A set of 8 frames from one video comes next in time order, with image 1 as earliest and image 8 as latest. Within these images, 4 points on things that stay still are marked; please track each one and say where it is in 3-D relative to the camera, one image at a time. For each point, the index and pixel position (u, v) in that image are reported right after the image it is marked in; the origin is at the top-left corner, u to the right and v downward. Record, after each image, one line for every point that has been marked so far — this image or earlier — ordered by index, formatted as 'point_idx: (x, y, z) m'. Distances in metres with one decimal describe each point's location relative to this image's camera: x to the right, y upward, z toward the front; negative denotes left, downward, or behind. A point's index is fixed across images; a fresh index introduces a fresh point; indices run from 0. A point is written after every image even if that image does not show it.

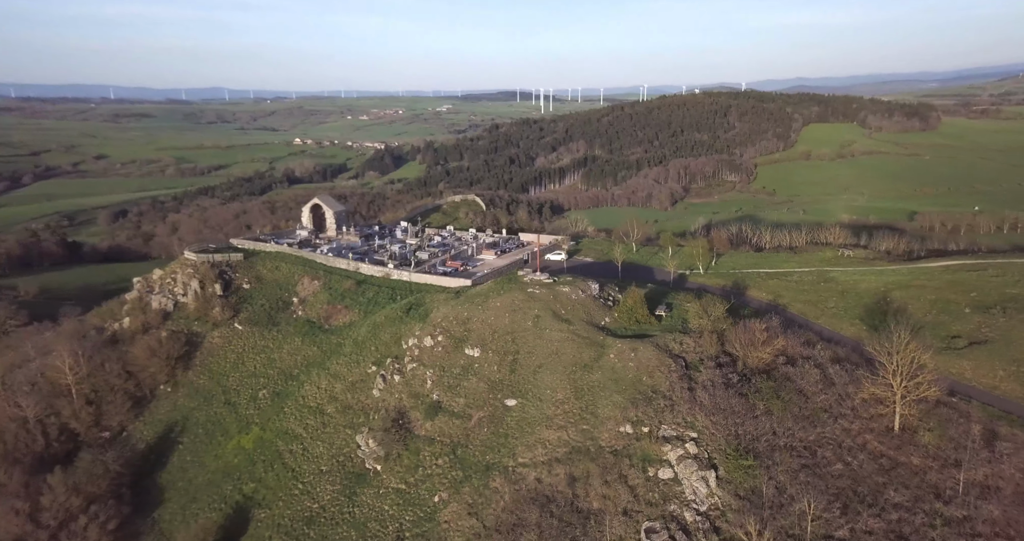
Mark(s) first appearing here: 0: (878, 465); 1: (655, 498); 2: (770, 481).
0: (+13.1, -7.0, +19.6) m
1: (+4.9, -7.8, +18.3) m
2: (+8.7, -7.1, +18.1) m
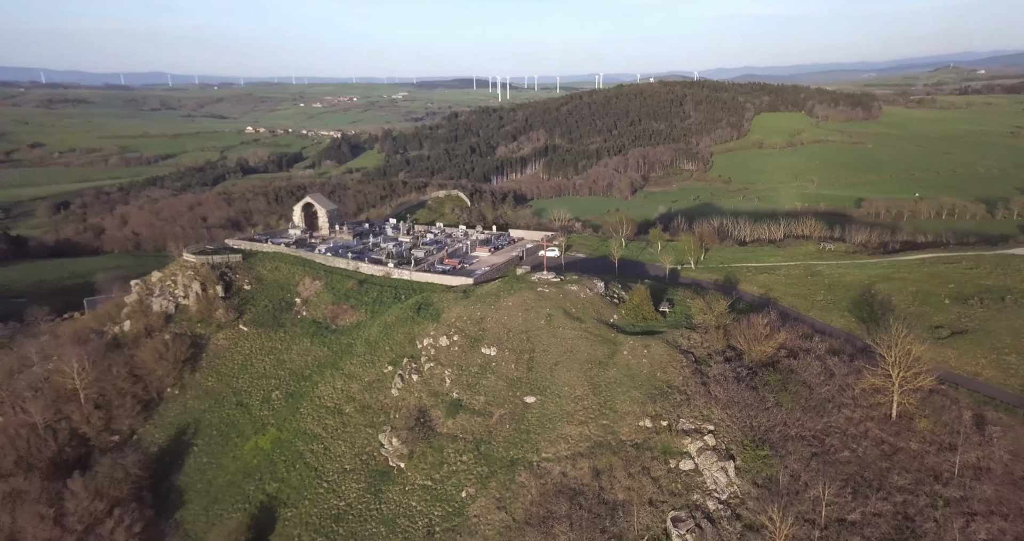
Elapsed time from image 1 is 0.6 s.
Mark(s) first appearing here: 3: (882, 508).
0: (+14.1, -7.0, +21.0) m
1: (+6.0, -7.8, +19.3) m
2: (+9.8, -7.1, +19.3) m
3: (+12.7, -8.2, +18.5) m
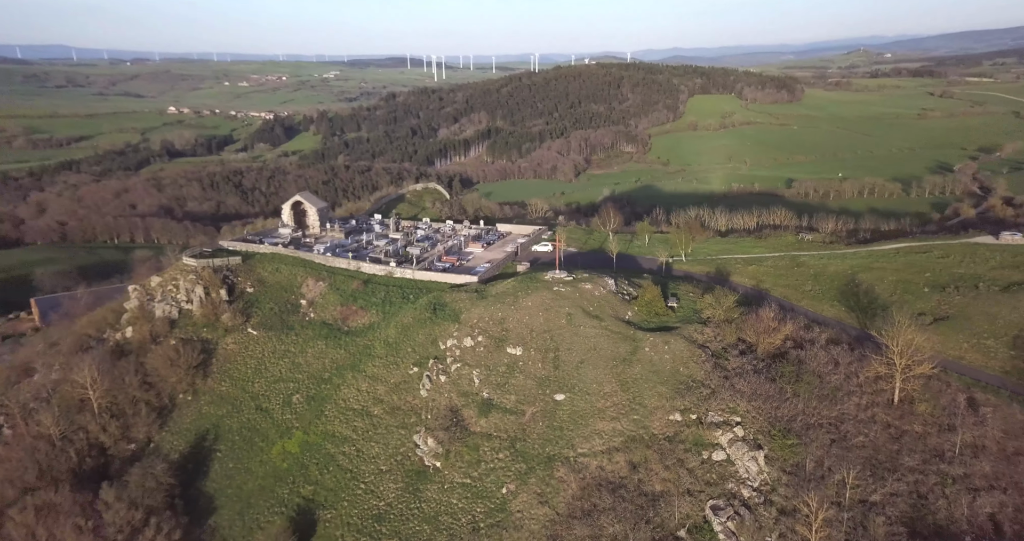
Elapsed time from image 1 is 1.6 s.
0: (+15.7, -6.9, +22.8) m
1: (+7.7, -7.9, +20.6) m
2: (+11.5, -7.1, +20.8) m
3: (+14.5, -8.1, +20.3) m
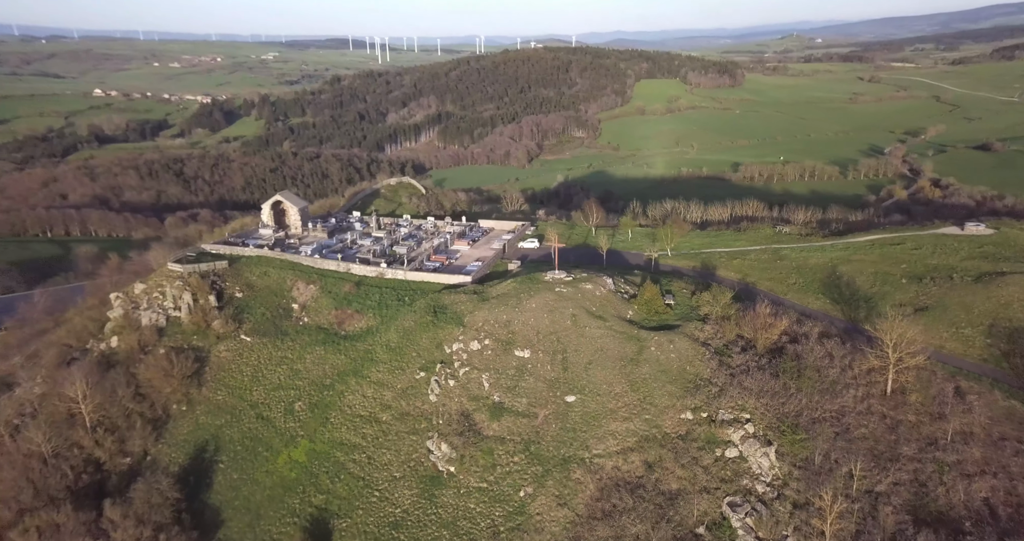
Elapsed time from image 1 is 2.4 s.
0: (+16.4, -6.8, +23.9) m
1: (+8.5, -8.0, +21.3) m
2: (+12.3, -7.2, +21.7) m
3: (+15.3, -8.1, +21.4) m
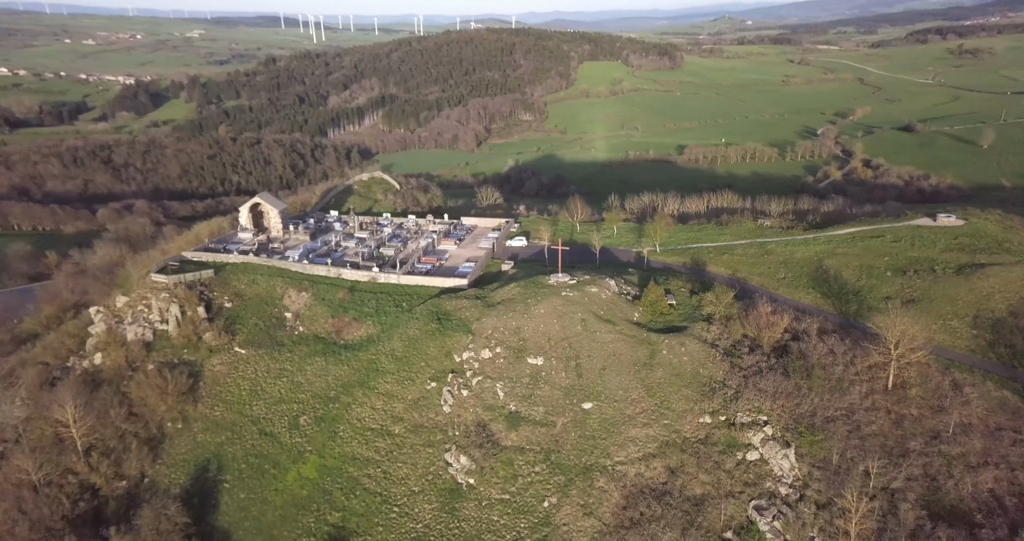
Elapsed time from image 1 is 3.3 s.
0: (+17.2, -6.8, +24.7) m
1: (+9.5, -8.3, +21.7) m
2: (+13.3, -7.3, +22.3) m
3: (+16.3, -8.2, +22.1) m
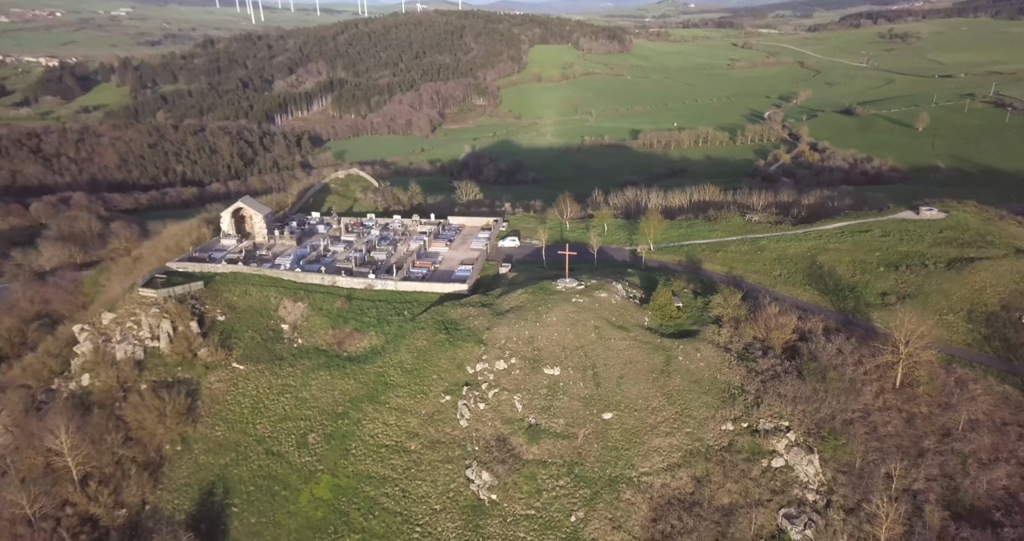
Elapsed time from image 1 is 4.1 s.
0: (+18.1, -6.9, +25.2) m
1: (+10.6, -8.6, +21.8) m
2: (+14.3, -7.5, +22.5) m
3: (+17.4, -8.4, +22.5) m
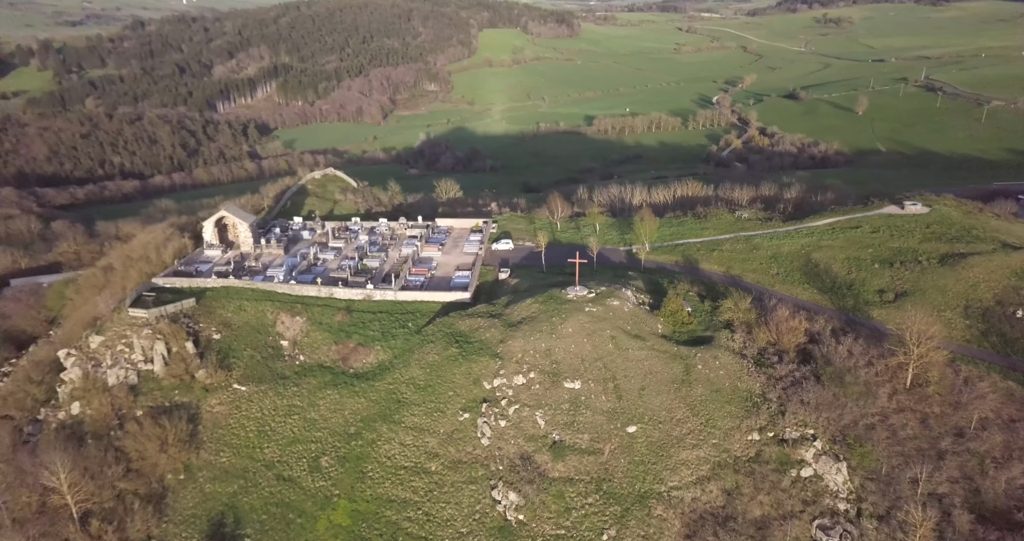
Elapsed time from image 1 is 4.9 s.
0: (+19.2, -7.1, +25.5) m
1: (+11.9, -9.0, +21.8) m
2: (+15.5, -7.8, +22.8) m
3: (+18.6, -8.6, +22.9) m
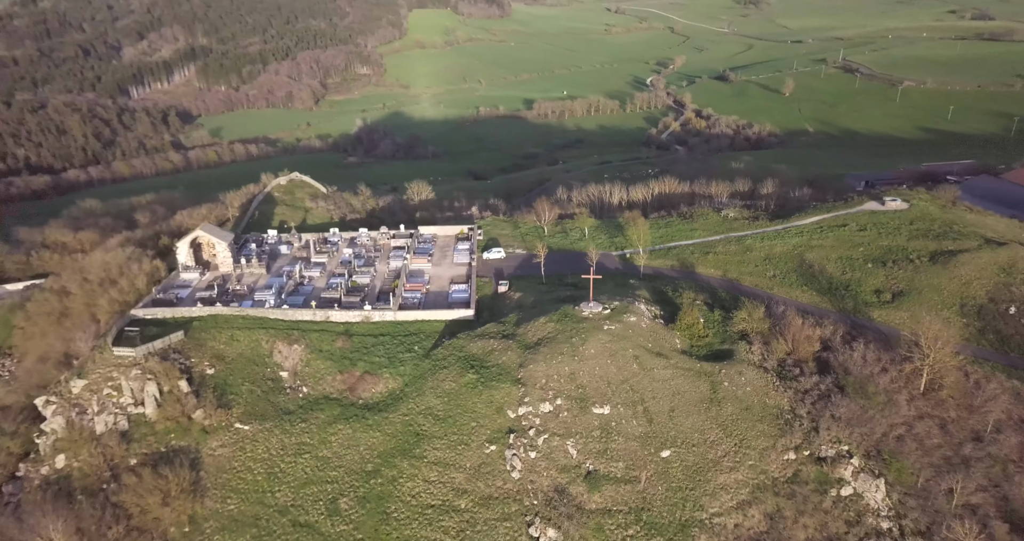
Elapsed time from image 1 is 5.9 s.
0: (+20.5, -7.5, +25.9) m
1: (+13.5, -9.7, +21.7) m
2: (+17.0, -8.4, +22.9) m
3: (+20.1, -9.0, +23.2) m
